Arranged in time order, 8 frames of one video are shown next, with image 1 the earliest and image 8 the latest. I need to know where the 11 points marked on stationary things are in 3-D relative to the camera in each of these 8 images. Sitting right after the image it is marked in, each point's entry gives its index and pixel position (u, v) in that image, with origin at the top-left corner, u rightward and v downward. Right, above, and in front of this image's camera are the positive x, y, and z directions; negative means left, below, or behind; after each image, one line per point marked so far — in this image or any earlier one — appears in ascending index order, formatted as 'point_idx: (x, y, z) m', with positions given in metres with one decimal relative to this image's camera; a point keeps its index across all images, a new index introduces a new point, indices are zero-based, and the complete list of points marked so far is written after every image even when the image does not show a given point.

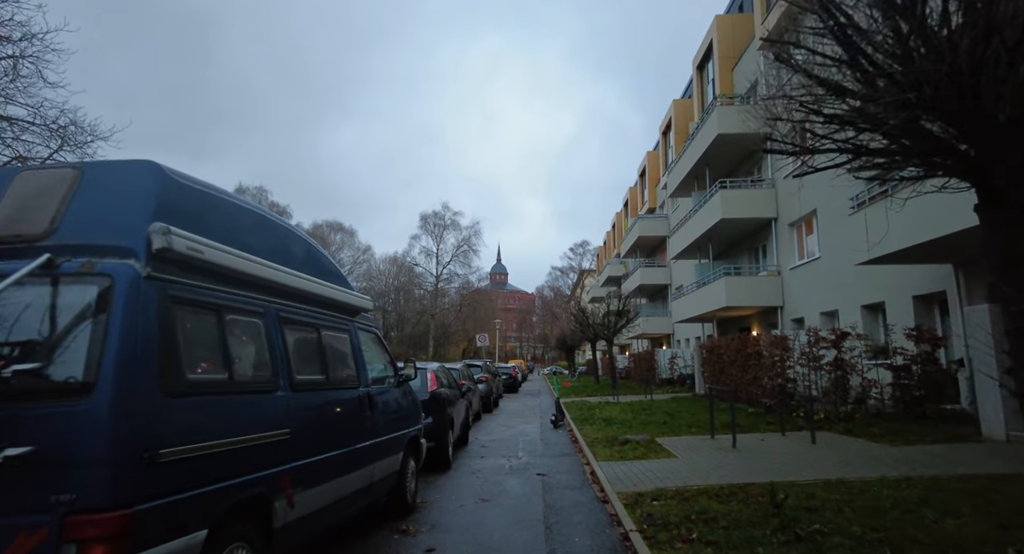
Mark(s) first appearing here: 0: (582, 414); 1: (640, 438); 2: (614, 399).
0: (+1.9, -3.7, +14.0) m
1: (+2.4, -3.0, +9.6) m
2: (+3.7, -4.4, +19.0) m
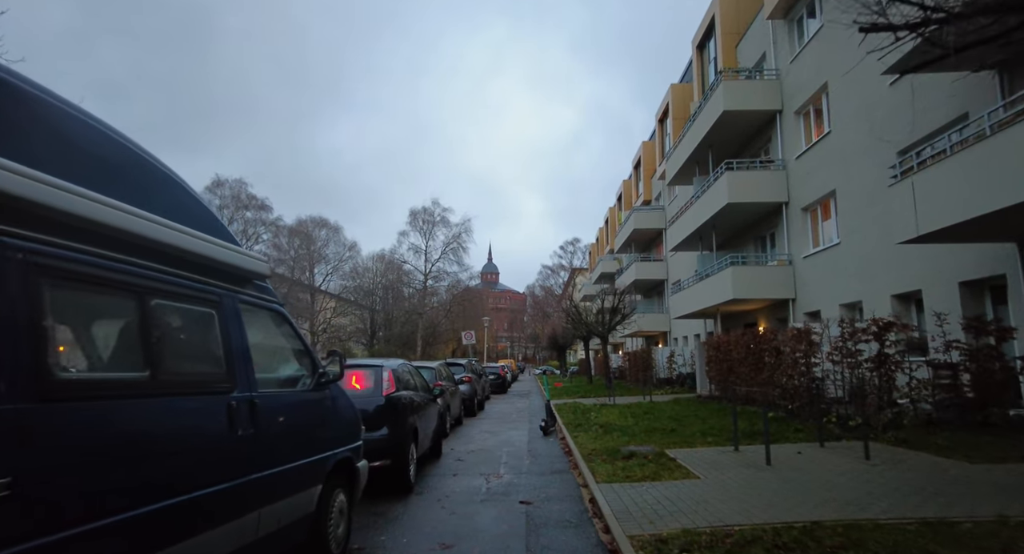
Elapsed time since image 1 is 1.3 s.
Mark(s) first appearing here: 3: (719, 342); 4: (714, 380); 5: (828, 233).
0: (+1.5, -3.4, +12.4) m
1: (+2.1, -2.6, +8.0) m
2: (+3.2, -4.1, +17.3) m
3: (+6.2, -1.9, +15.6) m
4: (+6.2, -3.1, +16.0) m
5: (+9.0, +1.2, +15.0) m
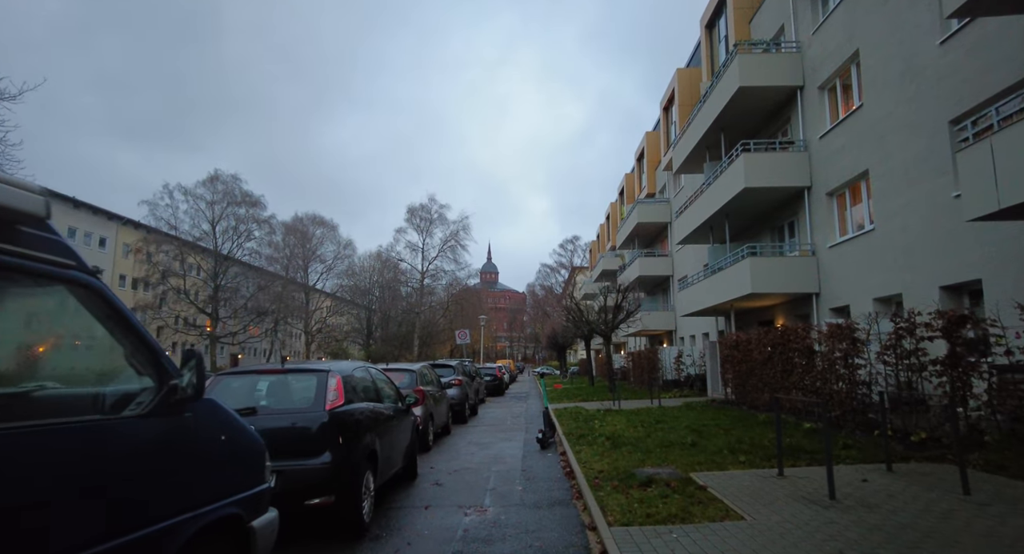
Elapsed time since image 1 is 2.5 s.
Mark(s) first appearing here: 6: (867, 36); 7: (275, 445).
0: (+1.4, -3.1, +10.9) m
1: (+1.9, -2.4, +6.4) m
2: (+3.1, -3.9, +15.8) m
3: (+6.0, -1.7, +14.1) m
4: (+6.1, -2.9, +14.4) m
5: (+8.9, +1.5, +13.5) m
6: (+8.3, +5.7, +12.3) m
7: (-2.1, -1.5, +4.6) m
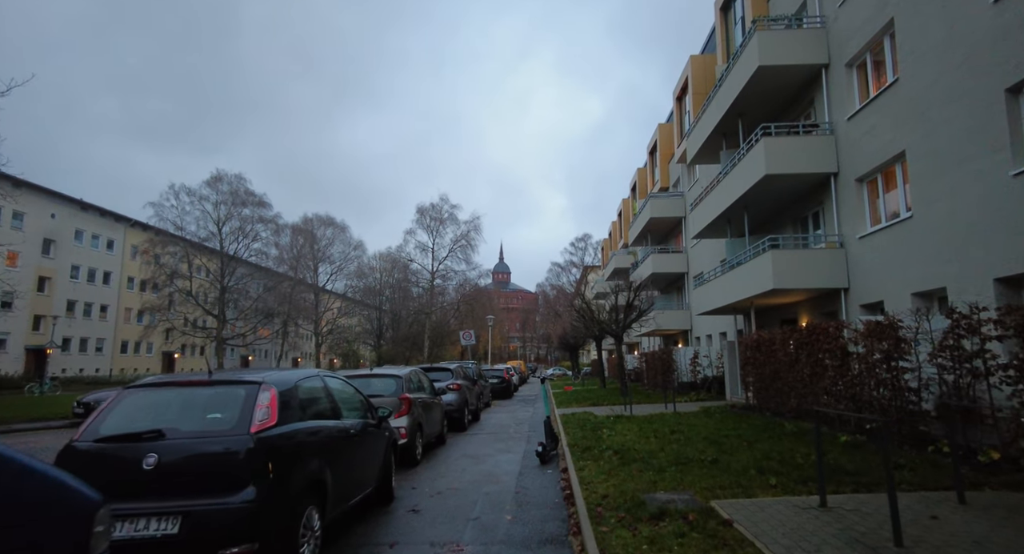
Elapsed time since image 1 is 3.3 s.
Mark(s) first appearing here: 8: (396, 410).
0: (+1.4, -3.0, +9.8) m
1: (+1.8, -2.3, +5.4) m
2: (+3.2, -3.8, +14.7) m
3: (+6.1, -1.6, +13.0) m
4: (+6.1, -2.8, +13.3) m
5: (+8.9, +1.6, +12.2) m
6: (+8.3, +5.8, +11.1) m
7: (-2.3, -1.4, +3.6) m
8: (-1.9, -2.2, +8.6) m
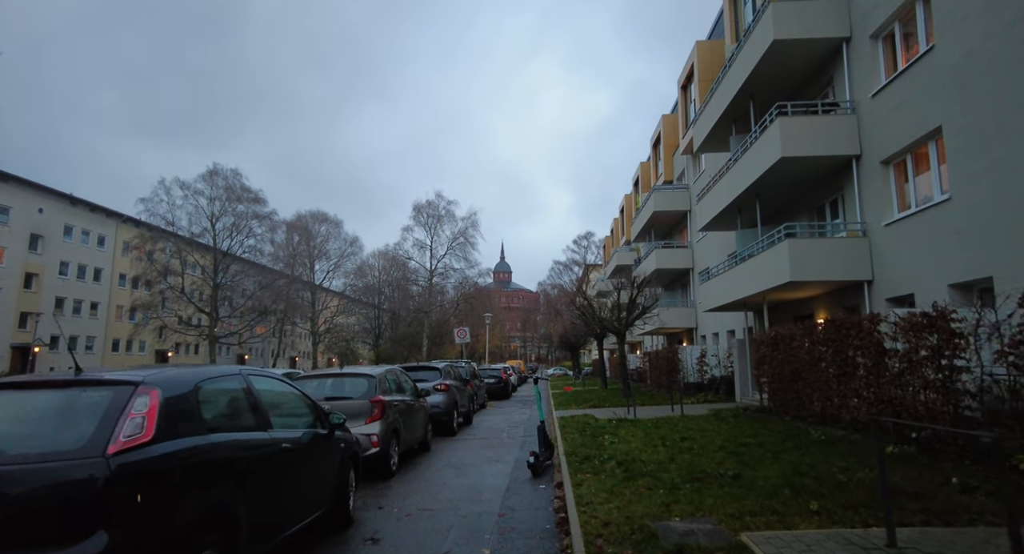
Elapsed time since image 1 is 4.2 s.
0: (+1.2, -2.8, +8.7) m
1: (+1.6, -2.1, +4.3) m
2: (+3.0, -3.6, +13.6) m
3: (+5.9, -1.4, +11.8) m
4: (+6.0, -2.6, +12.1) m
5: (+8.7, +1.8, +11.1) m
6: (+8.1, +6.0, +10.0) m
7: (-2.5, -1.2, +2.5) m
8: (-2.1, -2.0, +7.5) m
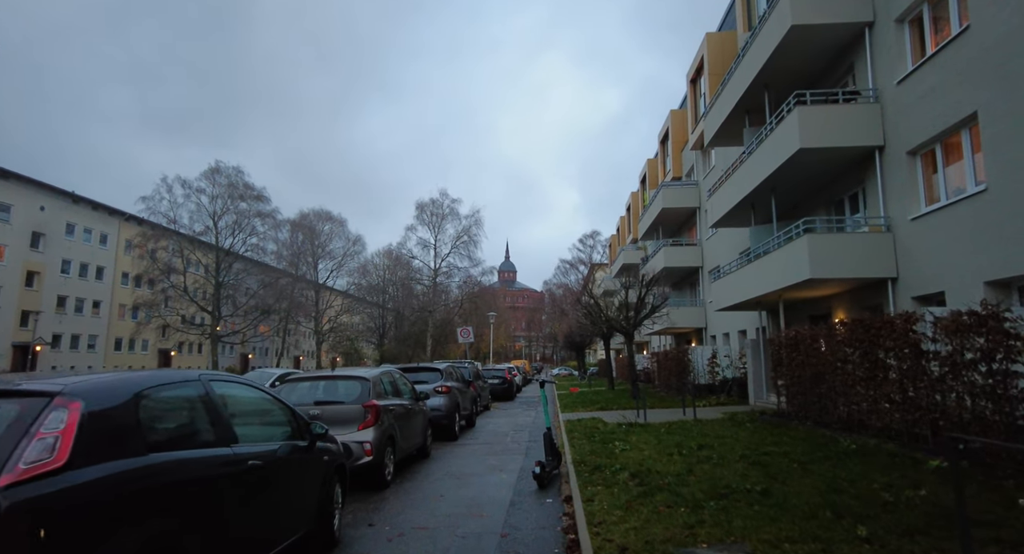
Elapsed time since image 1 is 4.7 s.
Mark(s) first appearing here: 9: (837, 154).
0: (+1.3, -2.8, +8.1) m
1: (+1.6, -2.0, +3.7) m
2: (+3.1, -3.5, +13.0) m
3: (+6.0, -1.3, +11.2) m
4: (+6.1, -2.5, +11.5) m
5: (+8.8, +1.9, +10.4) m
6: (+8.2, +6.1, +9.3) m
7: (-2.4, -1.1, +2.0) m
8: (-2.0, -1.9, +6.9) m
9: (+8.0, +3.0, +12.9) m
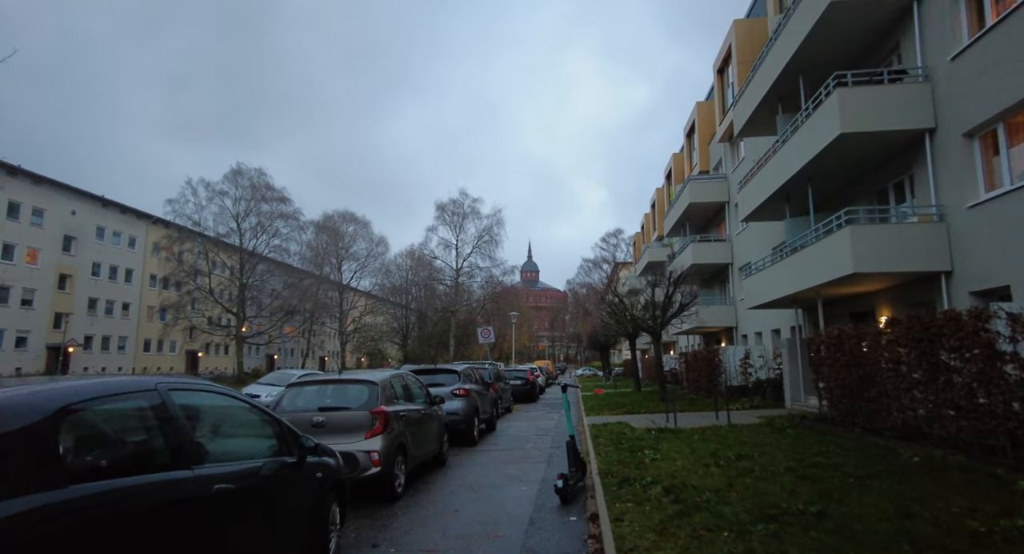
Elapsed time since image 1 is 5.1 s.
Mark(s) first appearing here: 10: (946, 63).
0: (+1.6, -2.7, +7.5) m
1: (+1.7, -1.9, +3.0) m
2: (+3.7, -3.4, +12.3) m
3: (+6.4, -1.2, +10.3) m
4: (+6.5, -2.4, +10.6) m
5: (+9.2, +2.0, +9.4) m
6: (+8.5, +6.2, +8.4) m
7: (-2.4, -1.1, +1.5) m
8: (-1.8, -1.9, +6.4) m
9: (+8.5, +3.1, +12.0) m
10: (+9.0, +4.4, +10.9) m
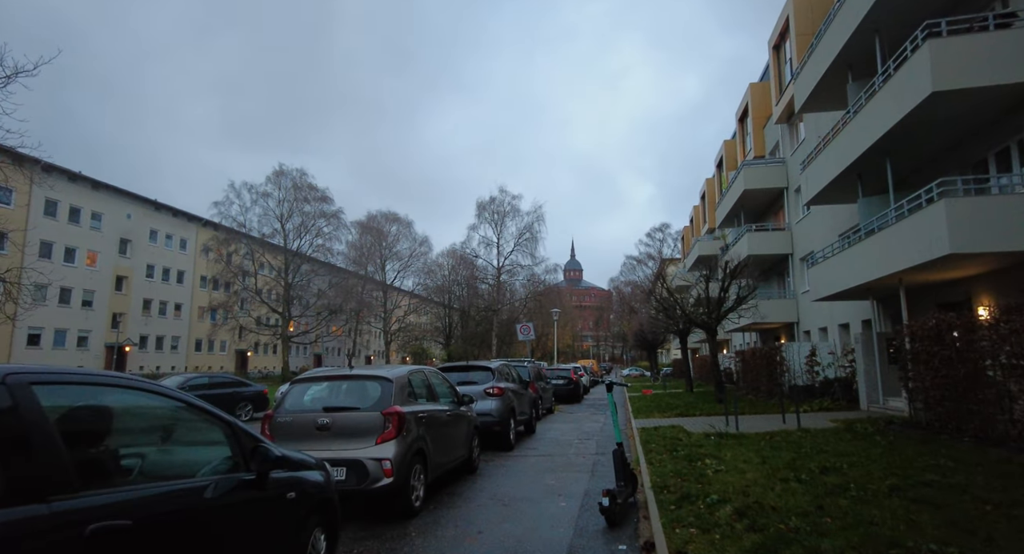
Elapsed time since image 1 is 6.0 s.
0: (+2.0, -2.4, +6.3) m
1: (+1.8, -1.7, +1.8) m
2: (+4.5, -3.1, +10.9) m
3: (+7.1, -0.9, +8.7) m
4: (+7.2, -2.1, +9.0) m
5: (+9.7, +2.4, +7.6) m
6: (+8.9, +6.6, +6.6) m
7: (-2.5, -0.9, +0.7) m
8: (-1.4, -1.6, +5.5) m
9: (+9.2, +3.5, +10.2) m
10: (+9.7, +4.8, +9.1) m
